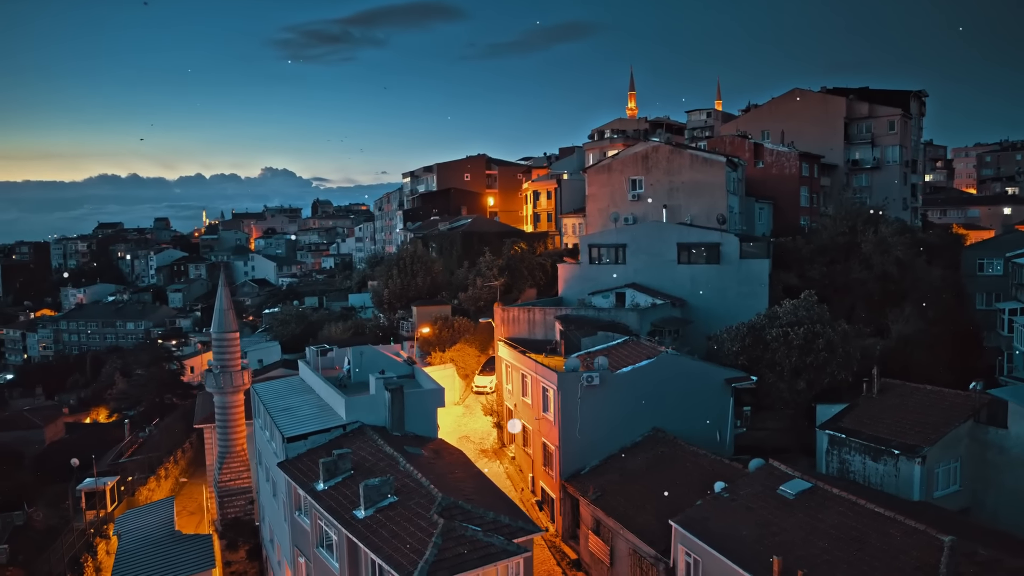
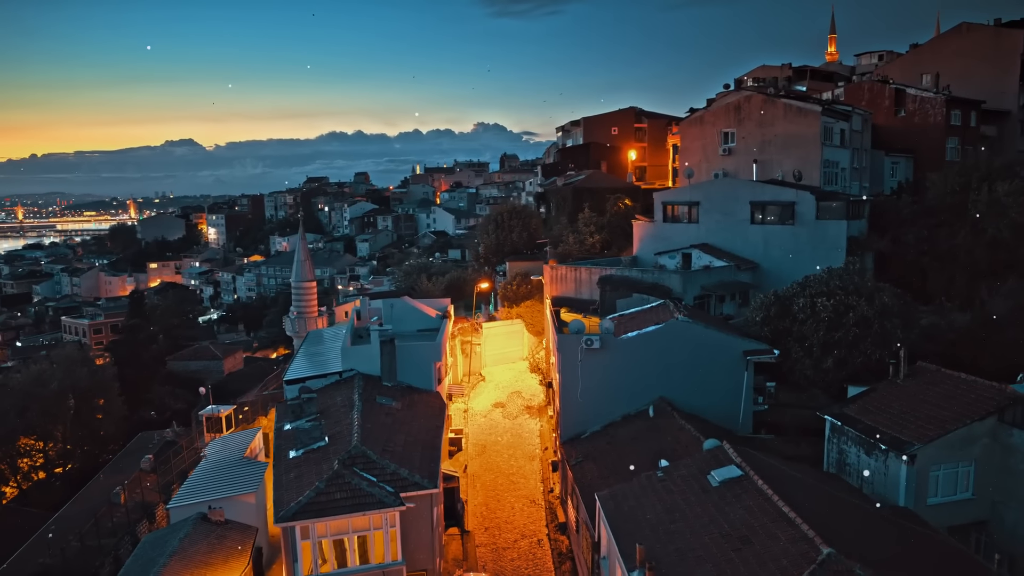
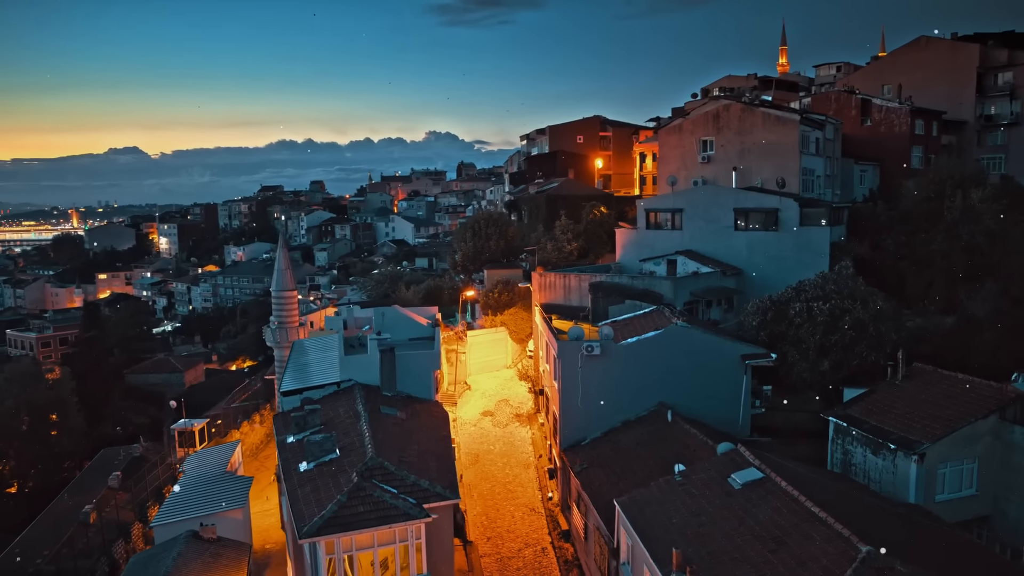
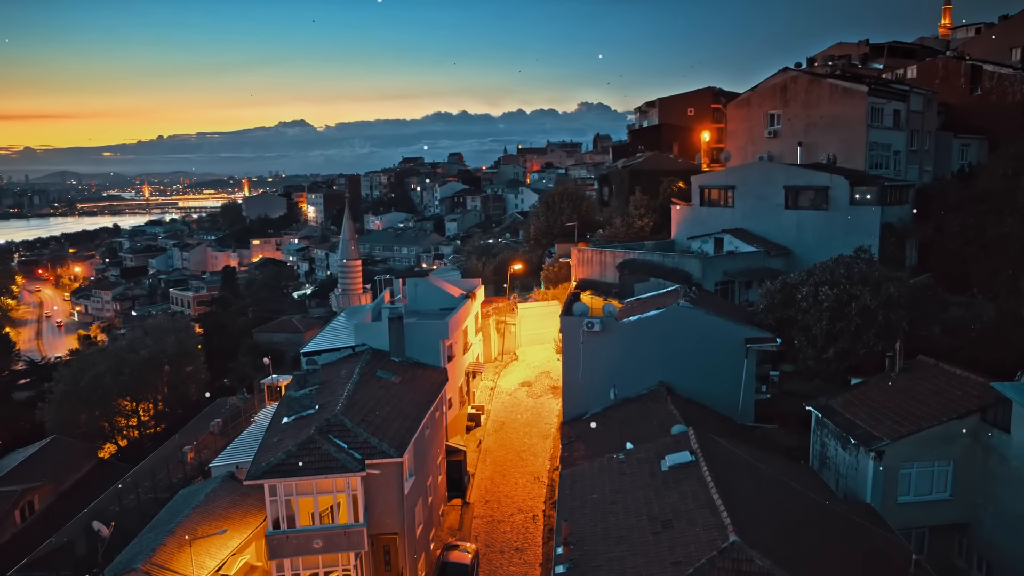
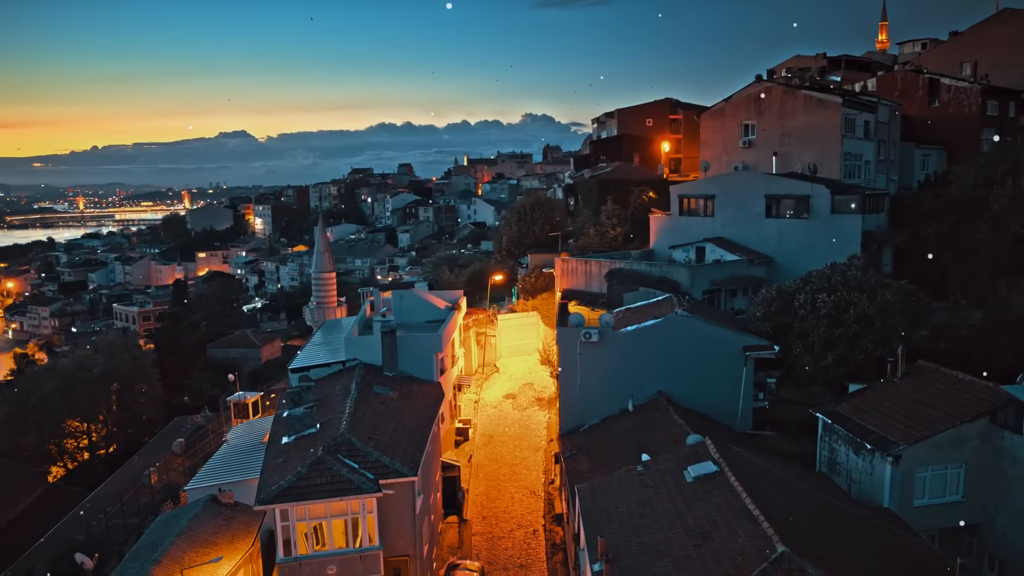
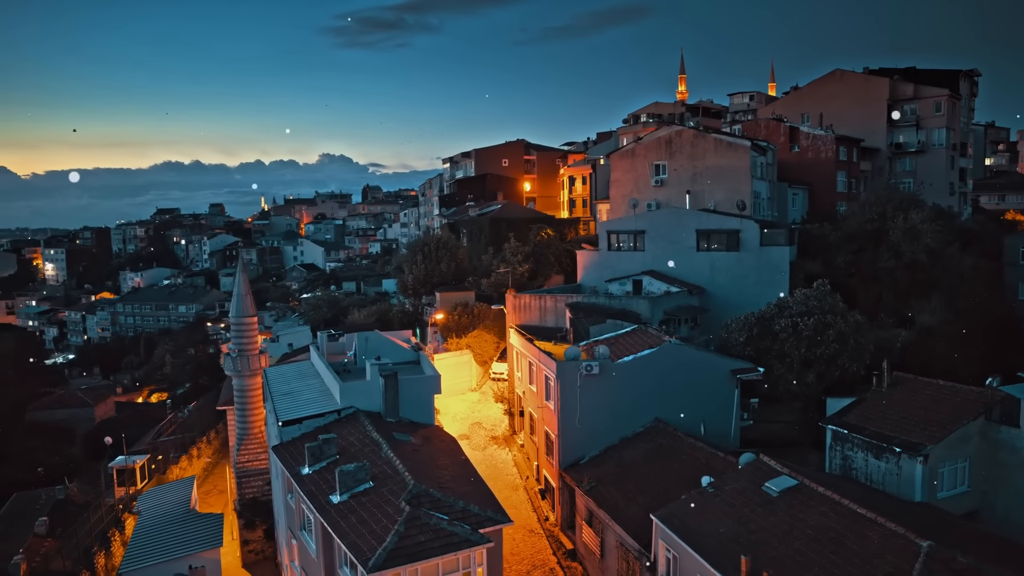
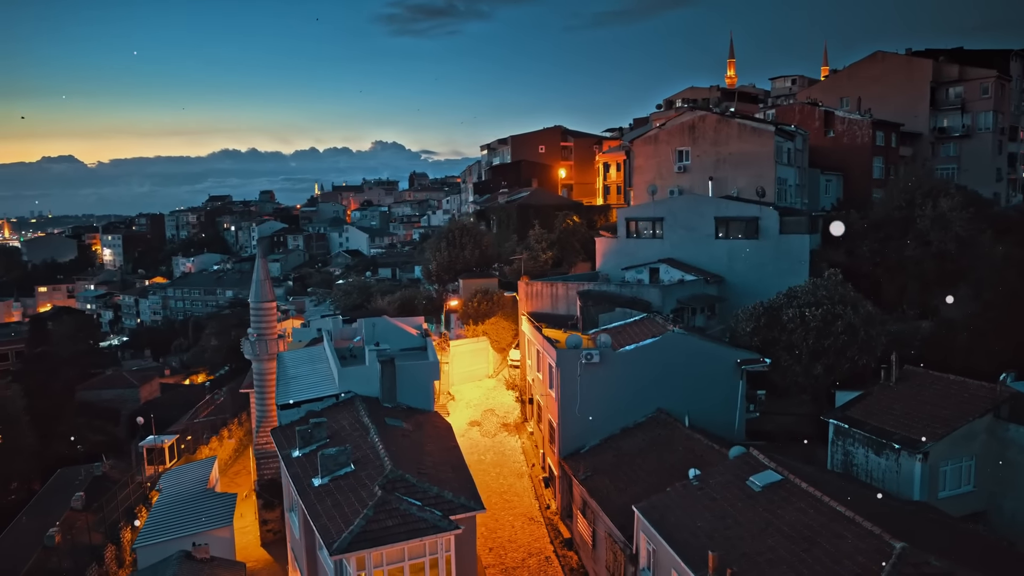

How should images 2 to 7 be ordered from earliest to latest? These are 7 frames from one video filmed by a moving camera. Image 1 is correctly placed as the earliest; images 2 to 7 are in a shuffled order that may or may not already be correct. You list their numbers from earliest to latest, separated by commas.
6, 7, 3, 2, 5, 4
